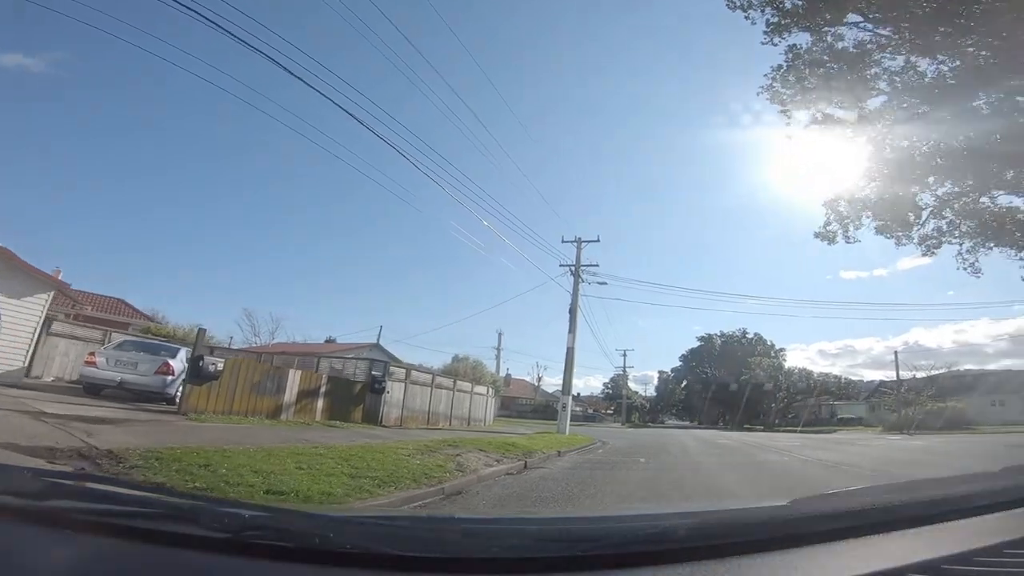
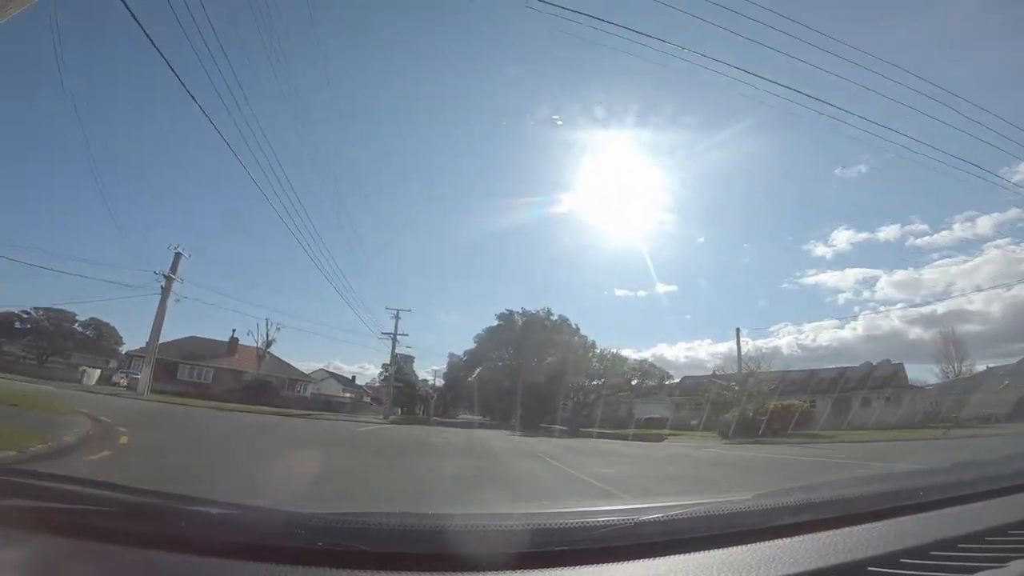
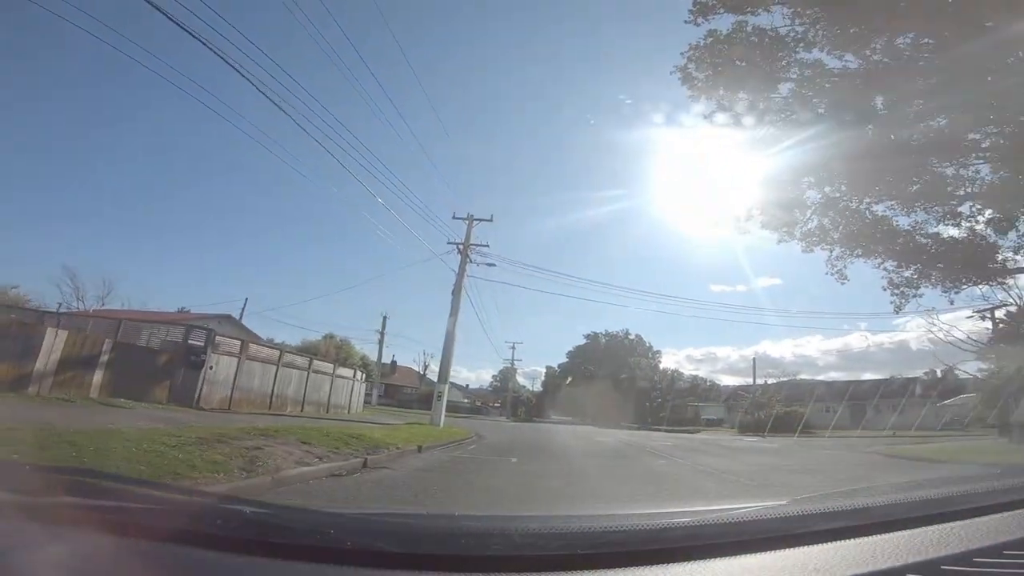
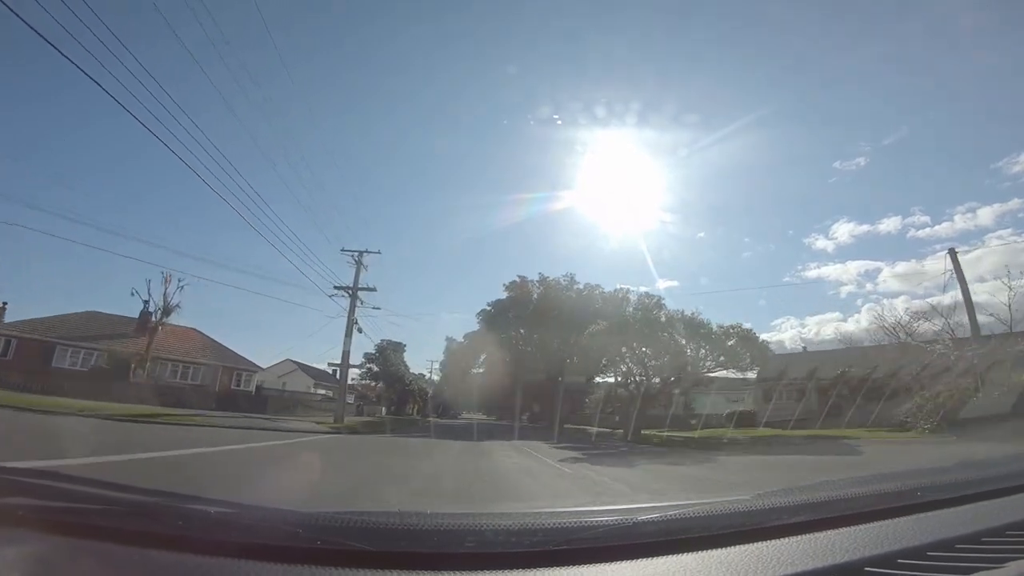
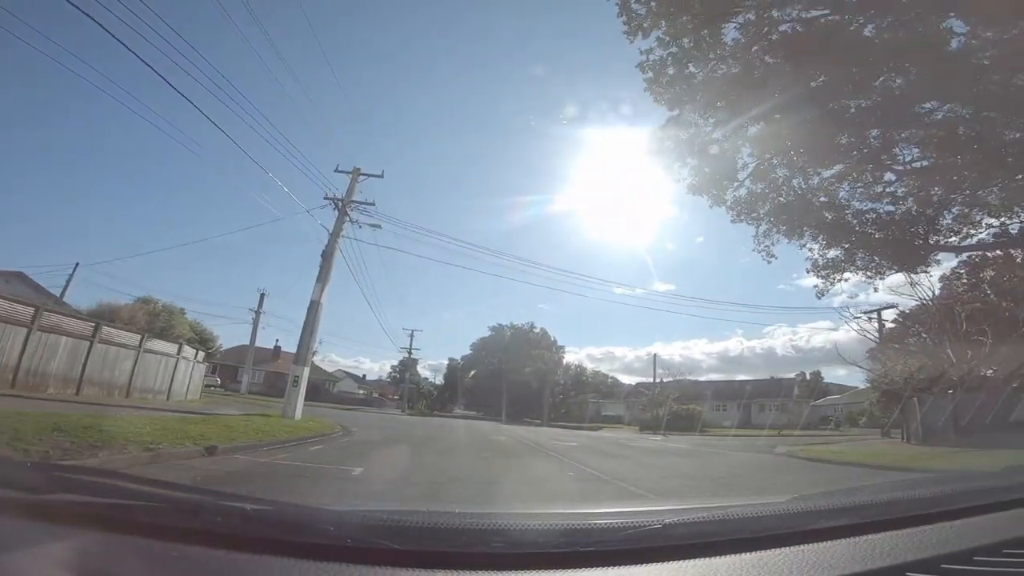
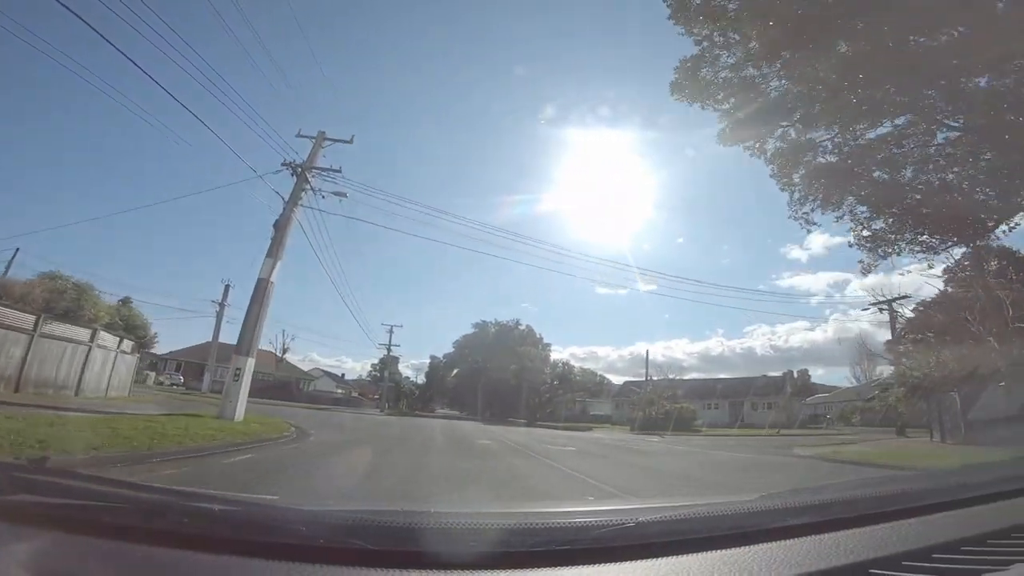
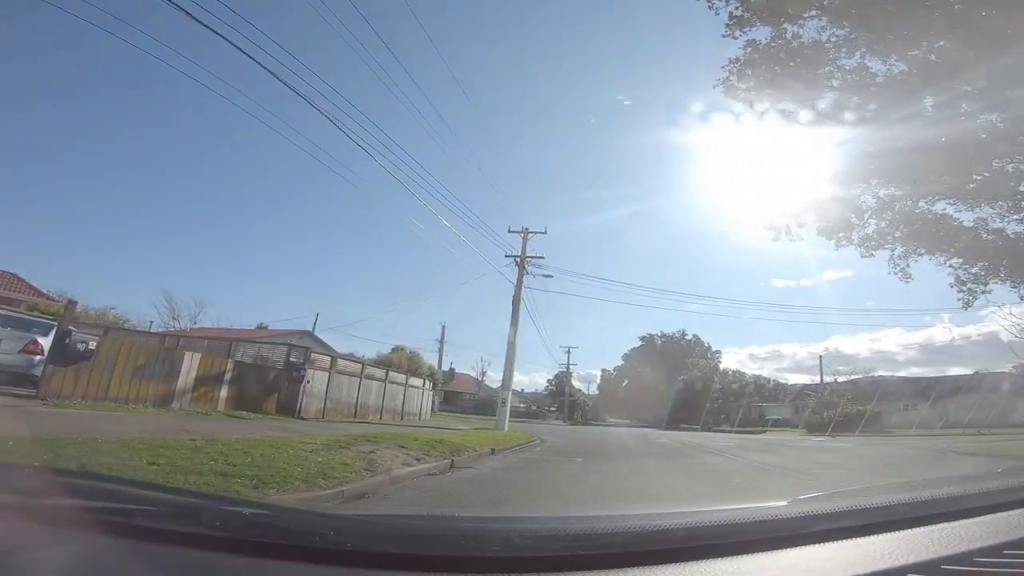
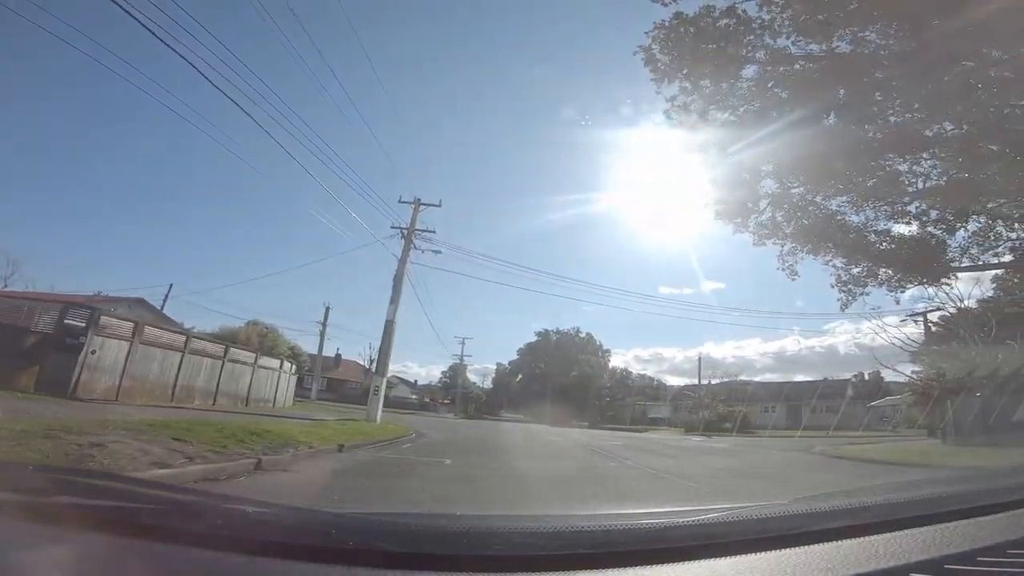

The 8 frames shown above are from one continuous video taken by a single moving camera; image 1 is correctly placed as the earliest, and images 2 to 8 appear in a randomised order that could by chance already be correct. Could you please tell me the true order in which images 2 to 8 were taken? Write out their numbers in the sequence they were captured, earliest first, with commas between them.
7, 3, 8, 5, 6, 2, 4
